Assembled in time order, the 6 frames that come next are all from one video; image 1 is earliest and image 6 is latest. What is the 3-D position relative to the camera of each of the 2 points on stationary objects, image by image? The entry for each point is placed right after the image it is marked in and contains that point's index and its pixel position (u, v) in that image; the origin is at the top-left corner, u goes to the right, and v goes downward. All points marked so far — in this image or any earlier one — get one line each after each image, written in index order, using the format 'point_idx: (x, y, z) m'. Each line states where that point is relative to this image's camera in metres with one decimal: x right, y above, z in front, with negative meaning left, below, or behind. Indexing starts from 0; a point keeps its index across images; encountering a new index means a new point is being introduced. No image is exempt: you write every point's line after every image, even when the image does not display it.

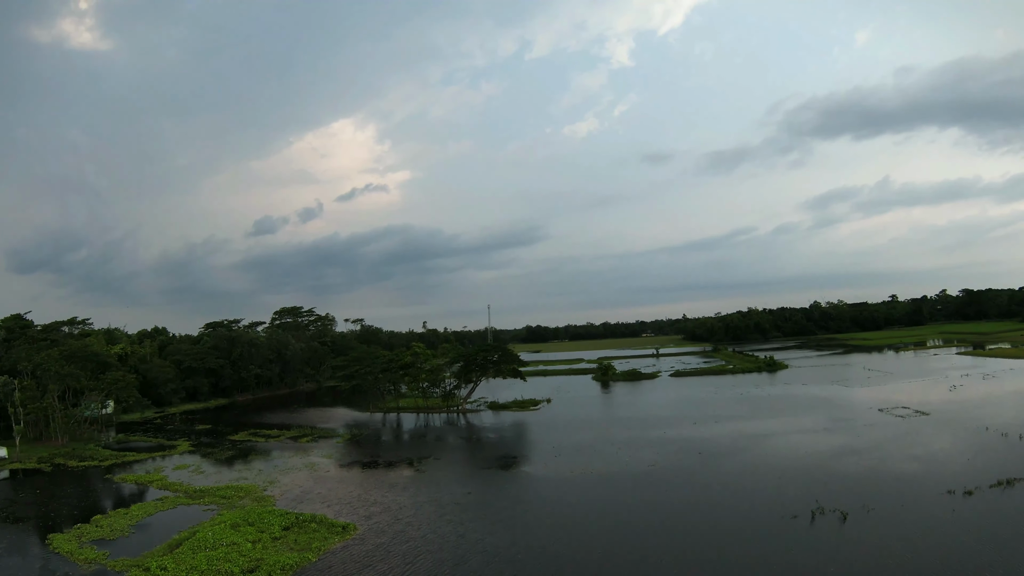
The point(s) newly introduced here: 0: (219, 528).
0: (-9.0, -7.5, +16.8) m
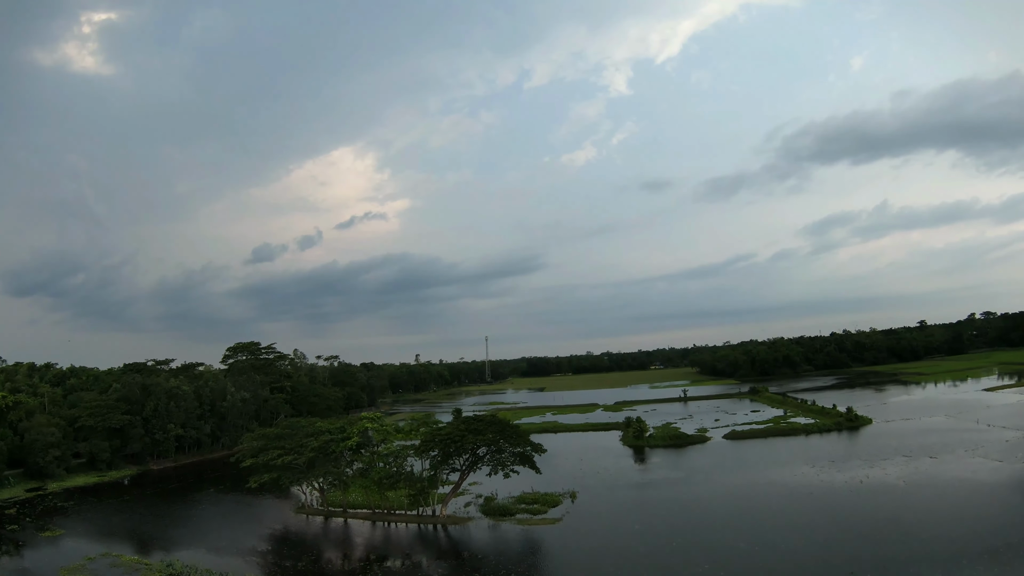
0: (-8.7, -8.2, +3.3) m
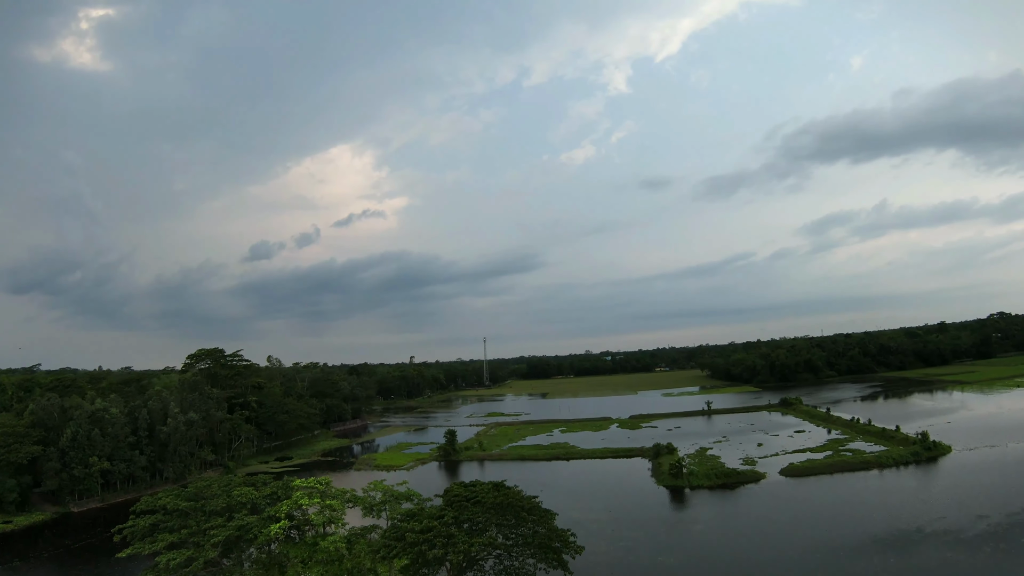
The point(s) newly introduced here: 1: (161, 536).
0: (-8.2, -8.3, -4.9) m
1: (-10.7, -7.5, +16.7) m
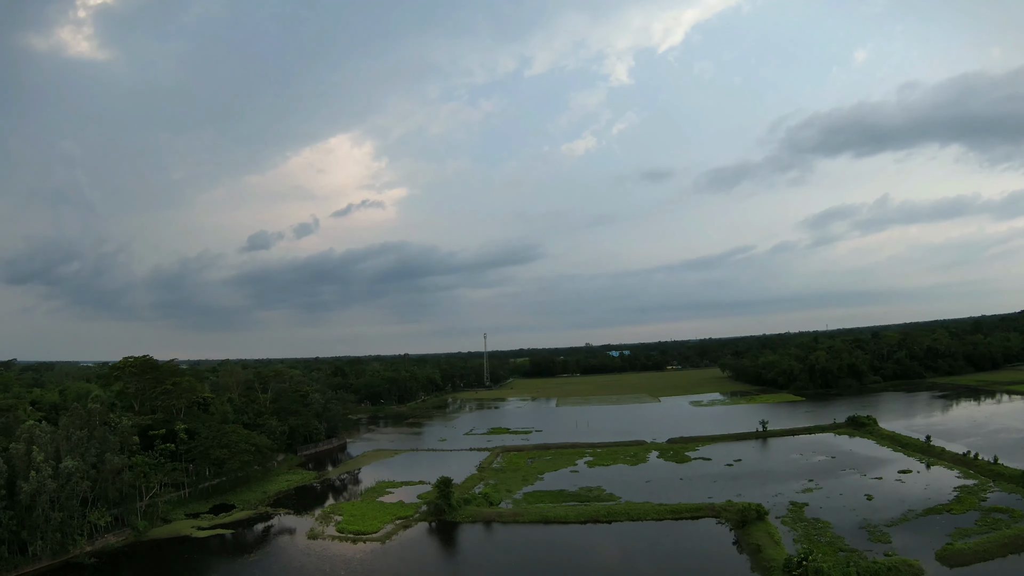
0: (-7.0, -8.5, -16.9) m
1: (-9.6, -7.5, +4.7) m
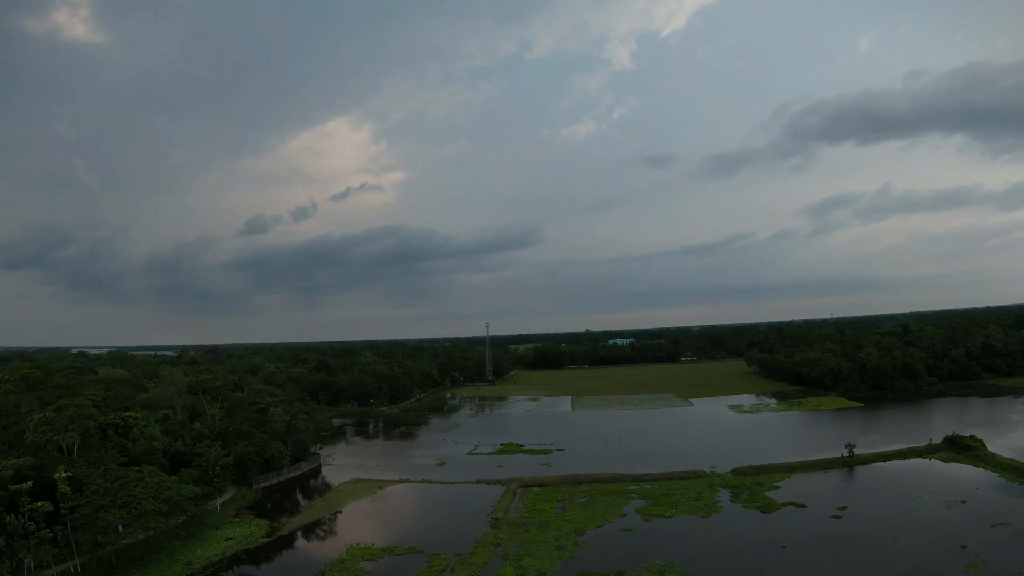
0: (-5.4, -9.2, -28.3) m
1: (-8.0, -7.5, -6.7) m
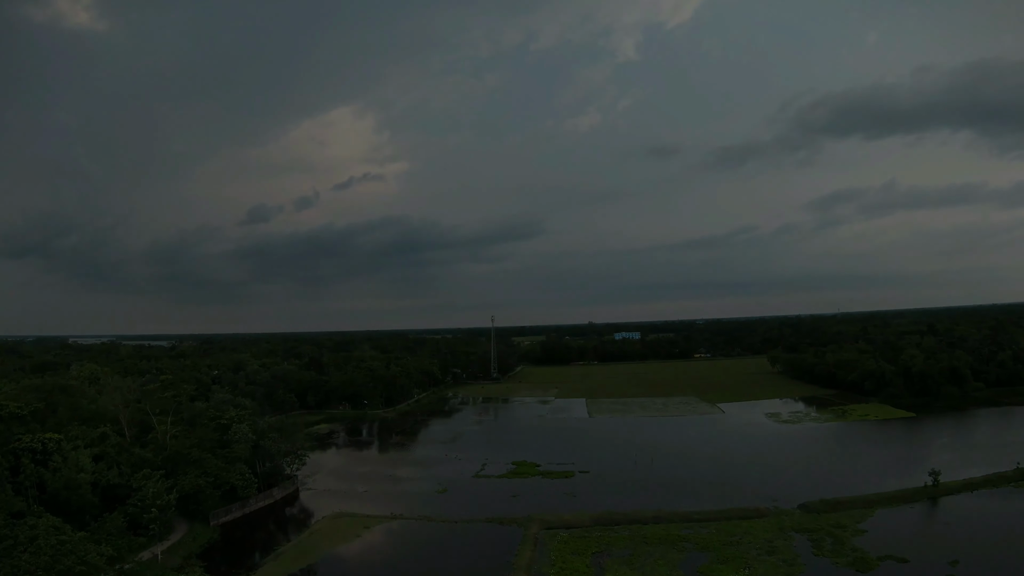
0: (-4.5, -9.6, -35.5) m
1: (-7.0, -7.6, -13.9) m
